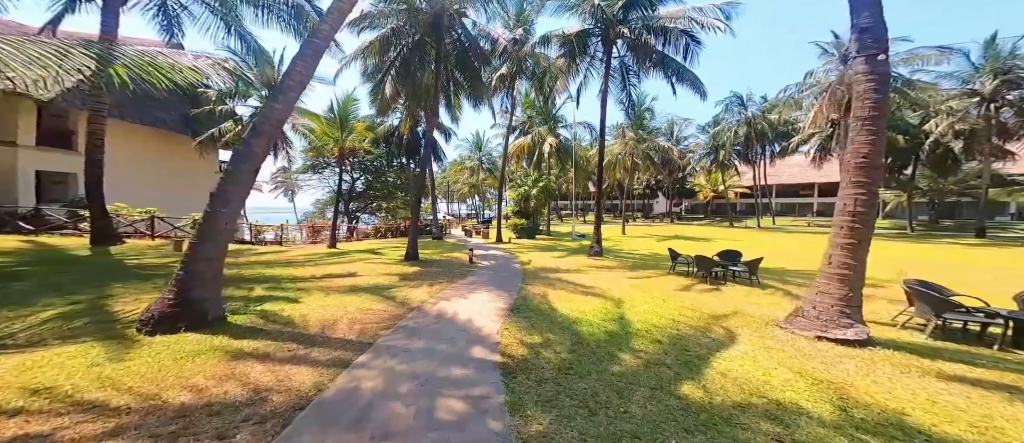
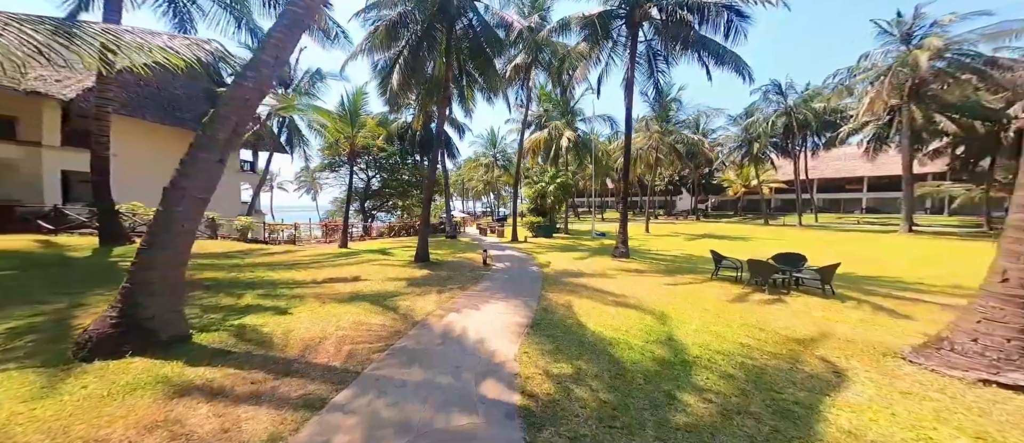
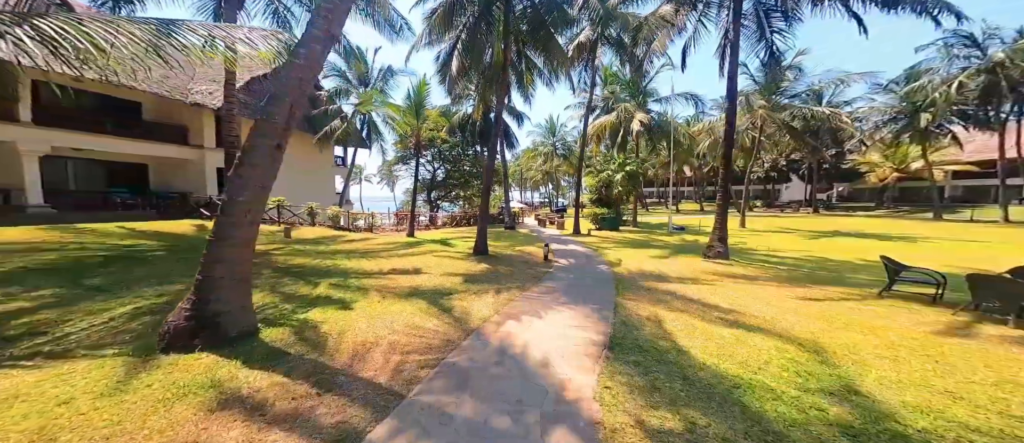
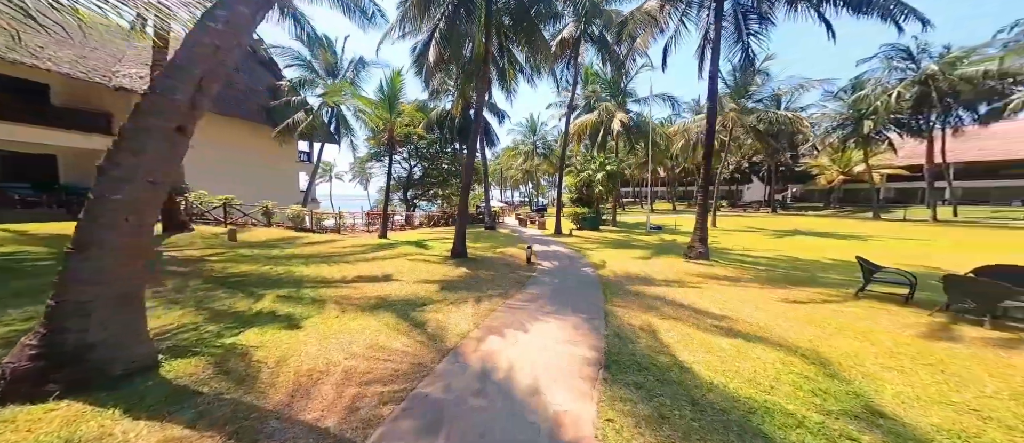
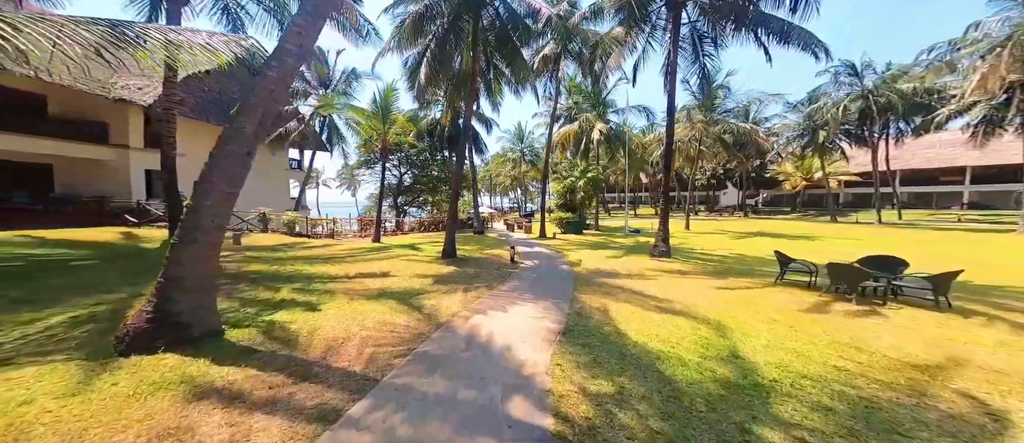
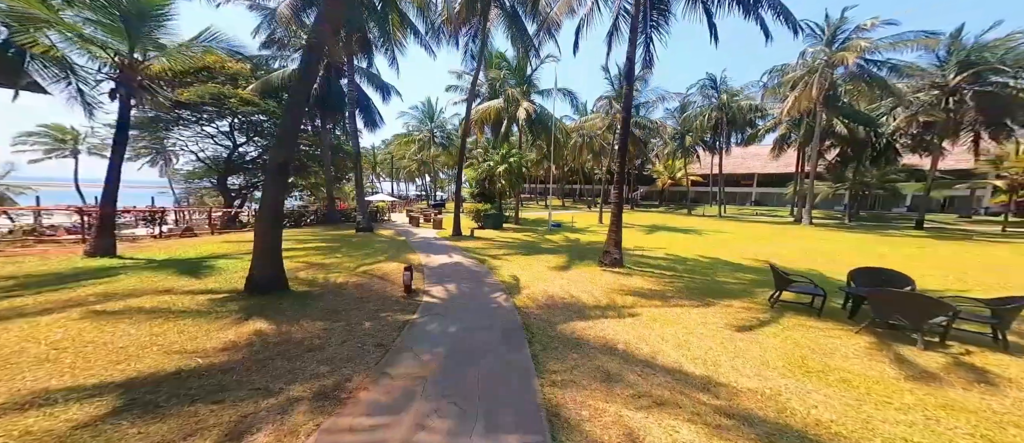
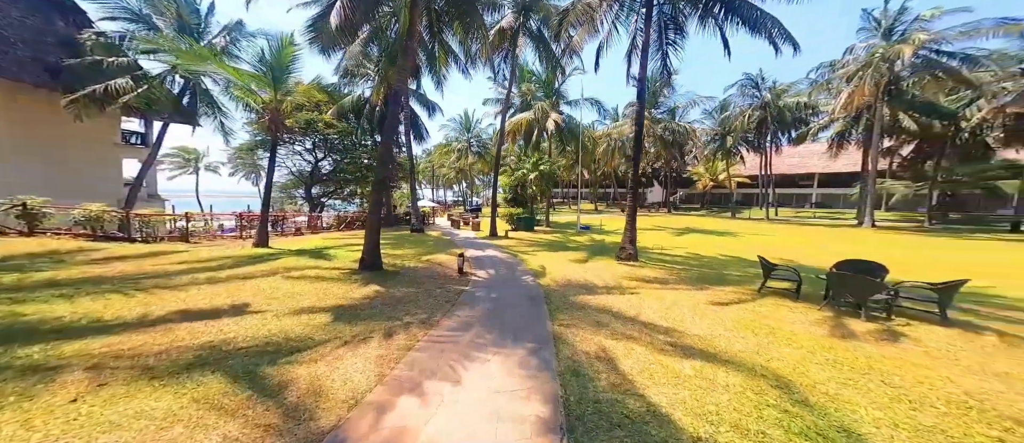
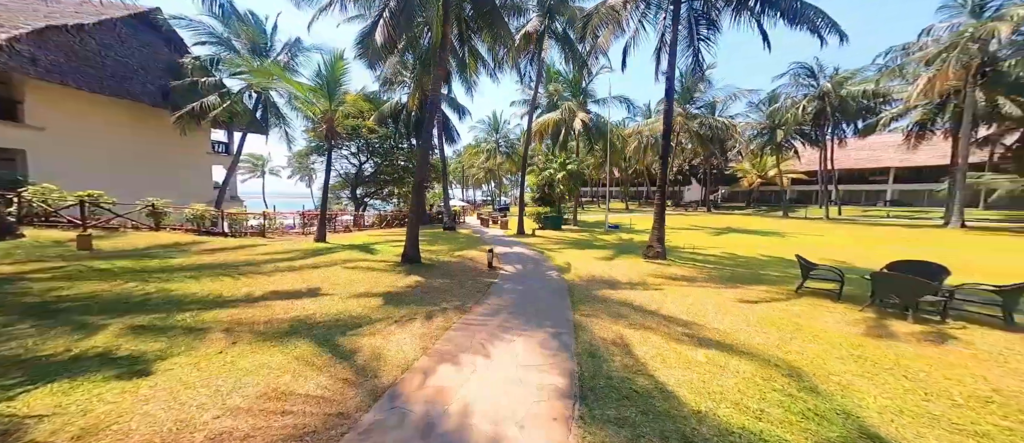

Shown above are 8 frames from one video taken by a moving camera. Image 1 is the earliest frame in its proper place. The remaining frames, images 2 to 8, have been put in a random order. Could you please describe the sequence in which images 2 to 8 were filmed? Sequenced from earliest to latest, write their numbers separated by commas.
2, 5, 3, 4, 8, 7, 6
